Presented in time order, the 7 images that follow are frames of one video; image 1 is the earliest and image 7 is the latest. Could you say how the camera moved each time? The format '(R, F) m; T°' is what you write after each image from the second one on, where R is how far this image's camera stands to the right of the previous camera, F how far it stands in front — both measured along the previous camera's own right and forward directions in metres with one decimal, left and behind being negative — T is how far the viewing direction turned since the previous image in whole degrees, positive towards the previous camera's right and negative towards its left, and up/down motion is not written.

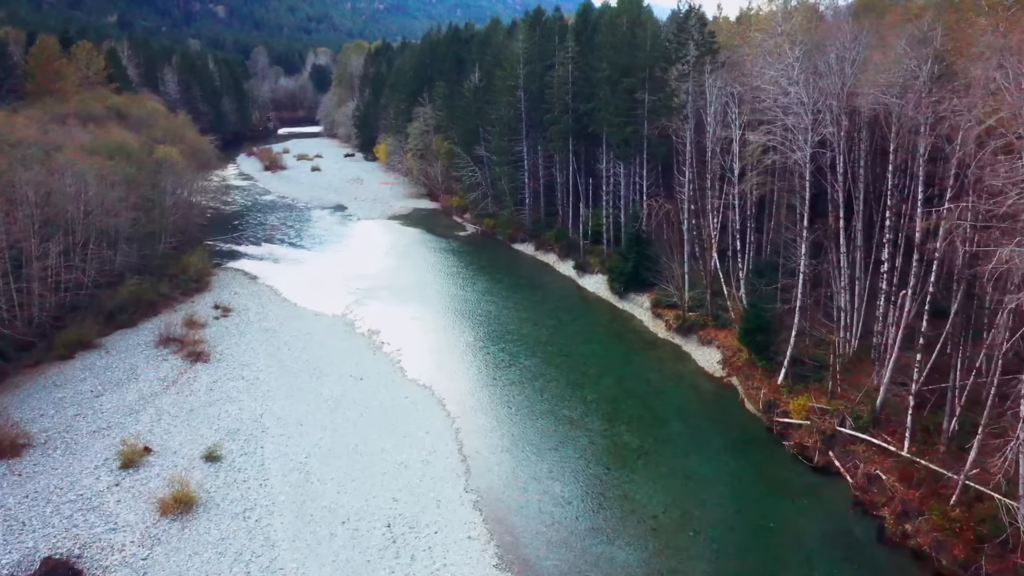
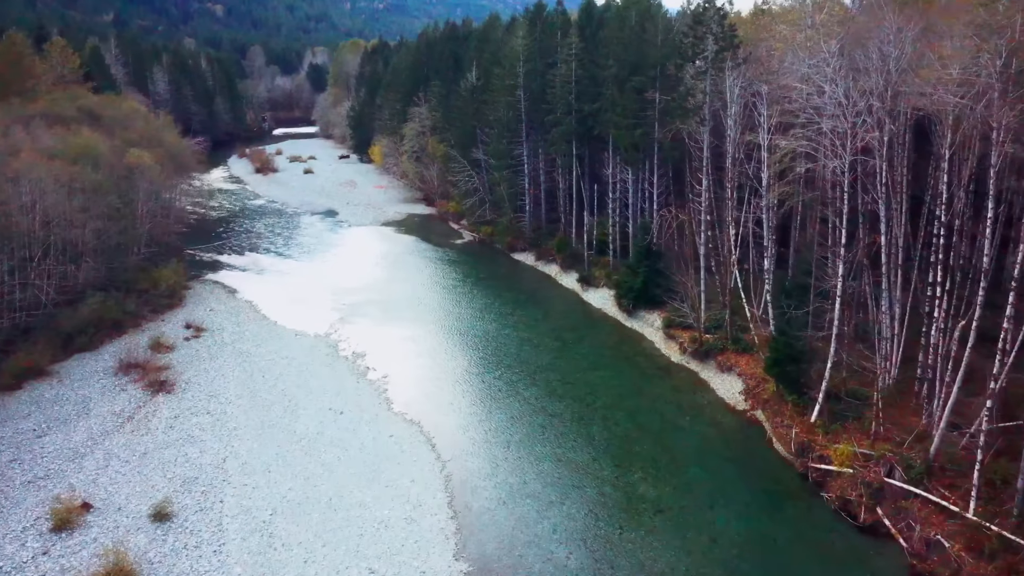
(+0.1, +3.4) m; 0°
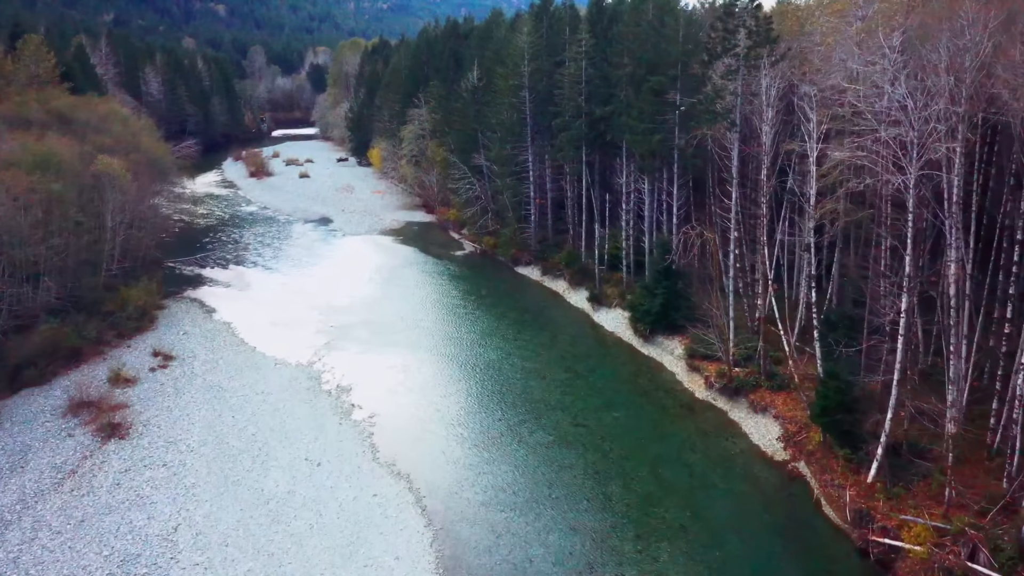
(0.0, +3.8) m; 0°
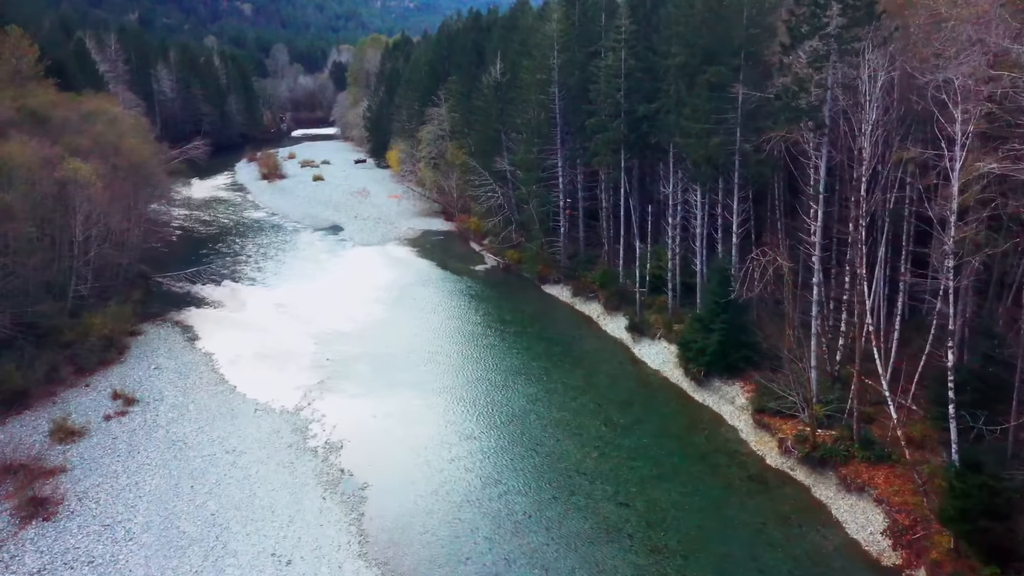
(-0.1, +5.7) m; -2°
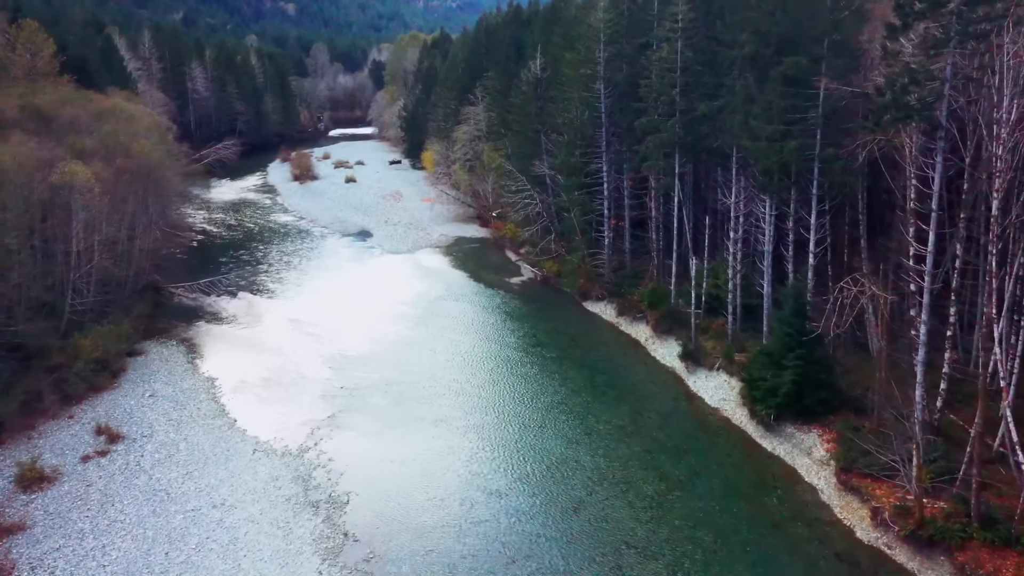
(0.0, +3.9) m; -3°
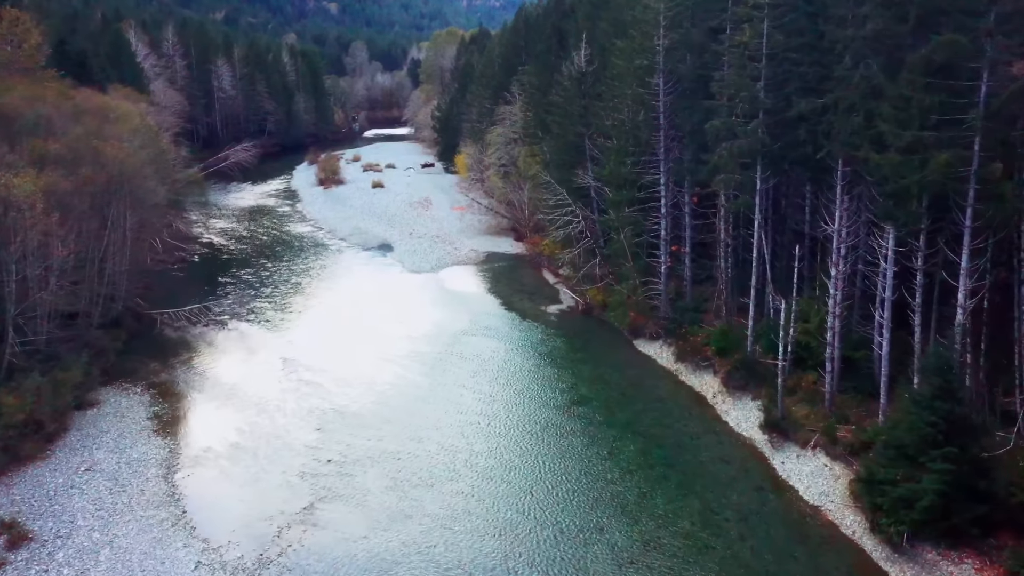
(+0.2, +6.5) m; -3°
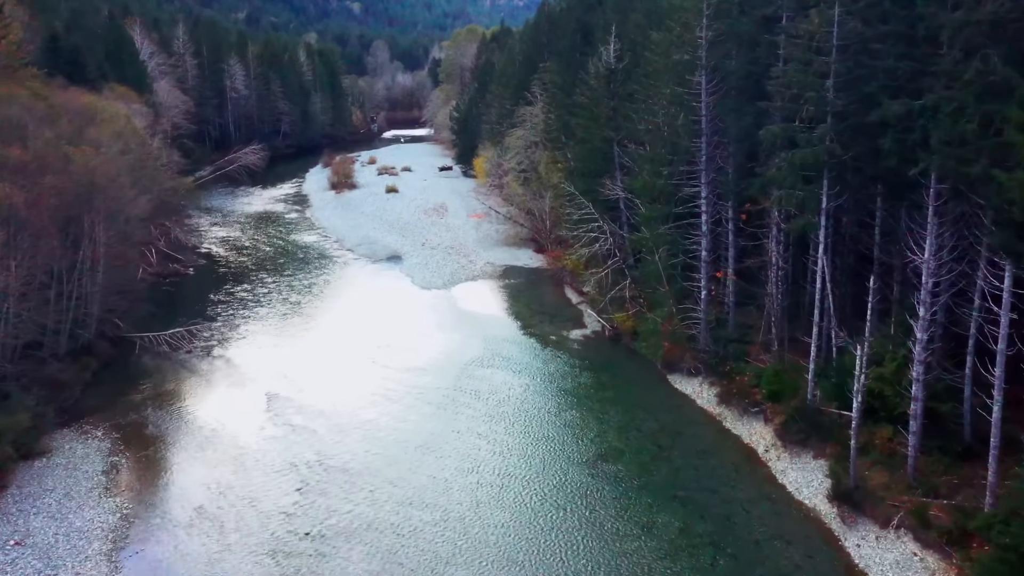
(+0.1, +4.0) m; -2°
